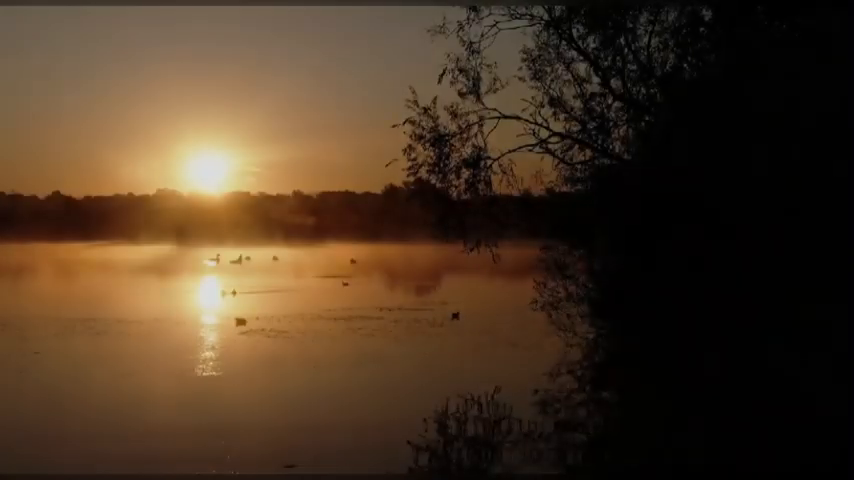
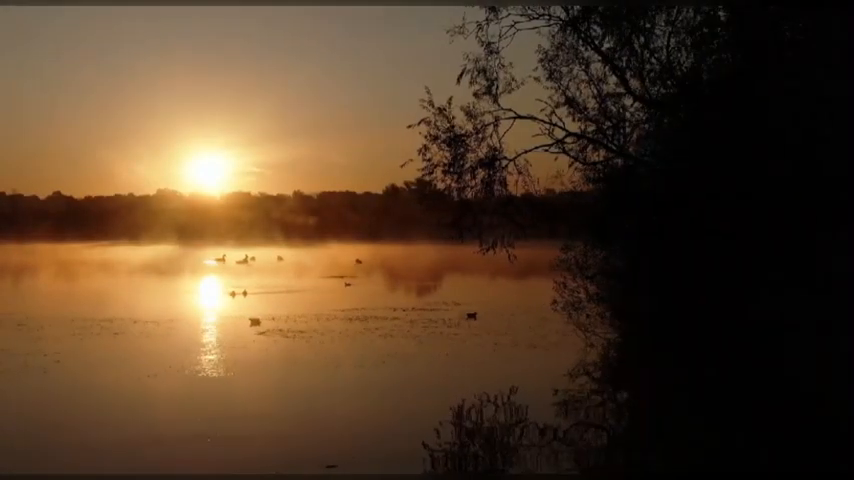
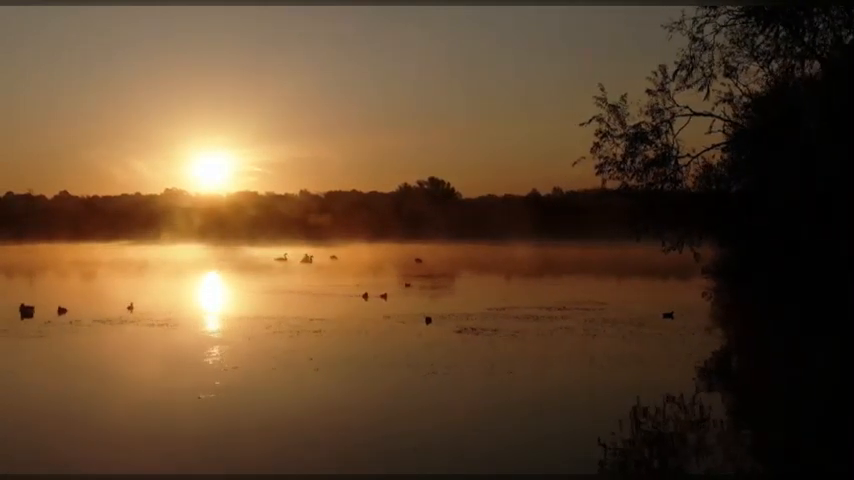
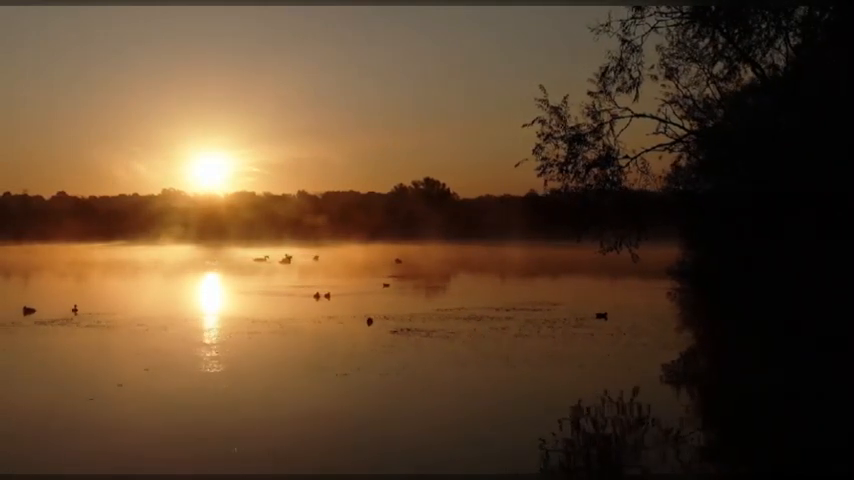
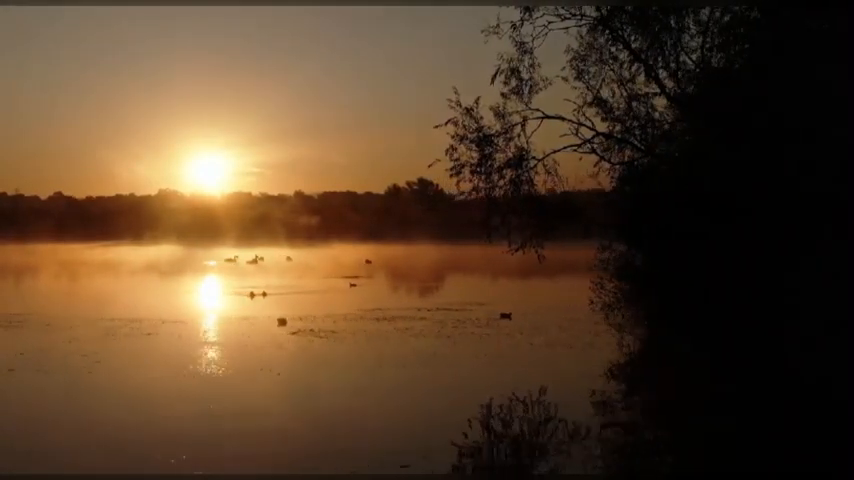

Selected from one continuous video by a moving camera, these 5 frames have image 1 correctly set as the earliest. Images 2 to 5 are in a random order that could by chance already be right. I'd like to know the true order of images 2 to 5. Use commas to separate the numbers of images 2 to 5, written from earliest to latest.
2, 5, 4, 3
